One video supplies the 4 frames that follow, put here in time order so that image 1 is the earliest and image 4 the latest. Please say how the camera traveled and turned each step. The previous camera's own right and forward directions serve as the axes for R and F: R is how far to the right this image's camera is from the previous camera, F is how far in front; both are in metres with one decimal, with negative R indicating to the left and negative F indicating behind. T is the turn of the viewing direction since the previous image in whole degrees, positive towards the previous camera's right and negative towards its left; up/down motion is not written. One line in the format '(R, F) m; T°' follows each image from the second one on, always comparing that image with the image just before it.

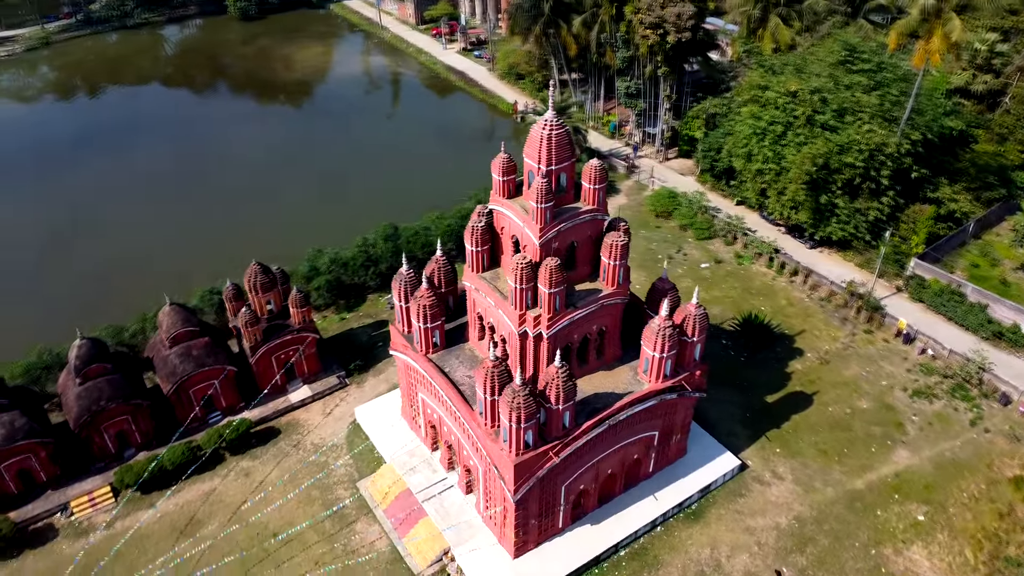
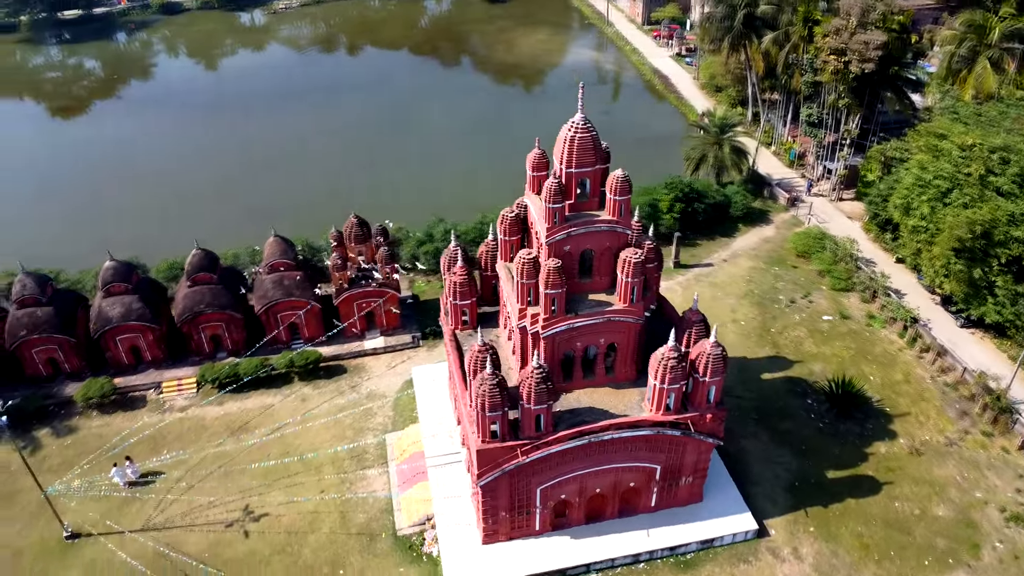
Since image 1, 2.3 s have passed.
(+4.6, +0.6) m; -18°
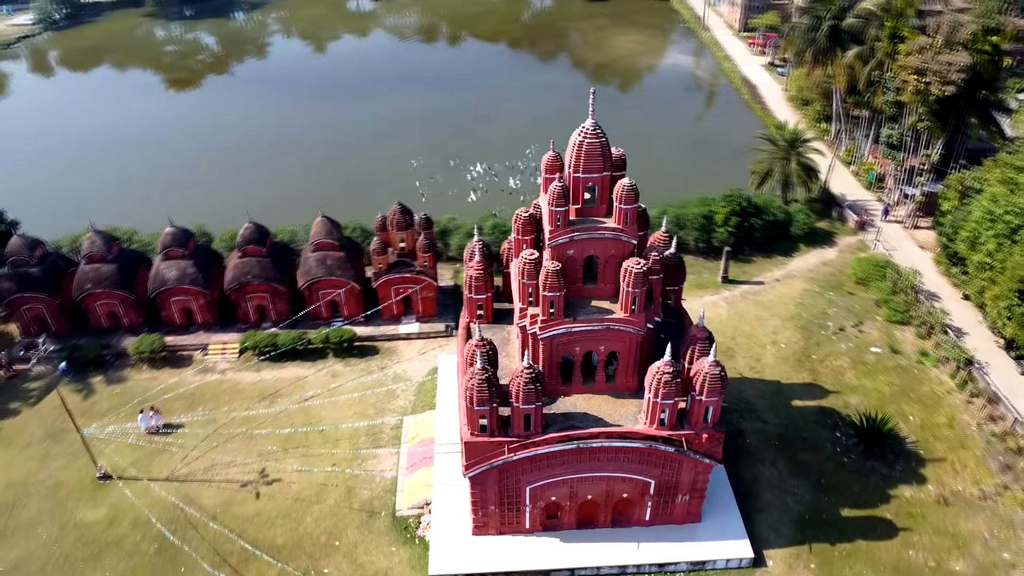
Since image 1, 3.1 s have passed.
(+2.0, 0.0) m; -7°
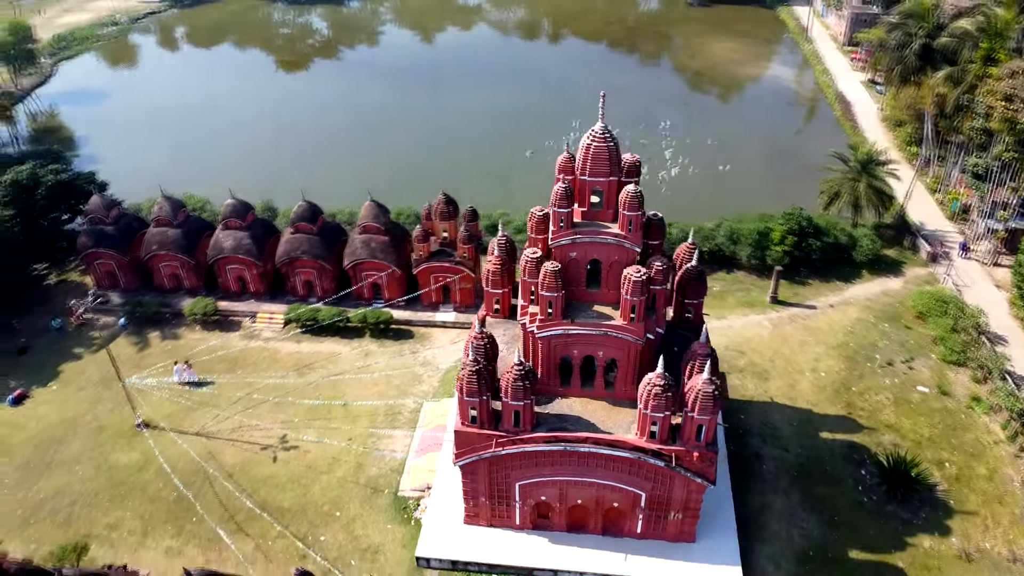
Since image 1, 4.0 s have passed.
(+2.0, 0.0) m; -8°
